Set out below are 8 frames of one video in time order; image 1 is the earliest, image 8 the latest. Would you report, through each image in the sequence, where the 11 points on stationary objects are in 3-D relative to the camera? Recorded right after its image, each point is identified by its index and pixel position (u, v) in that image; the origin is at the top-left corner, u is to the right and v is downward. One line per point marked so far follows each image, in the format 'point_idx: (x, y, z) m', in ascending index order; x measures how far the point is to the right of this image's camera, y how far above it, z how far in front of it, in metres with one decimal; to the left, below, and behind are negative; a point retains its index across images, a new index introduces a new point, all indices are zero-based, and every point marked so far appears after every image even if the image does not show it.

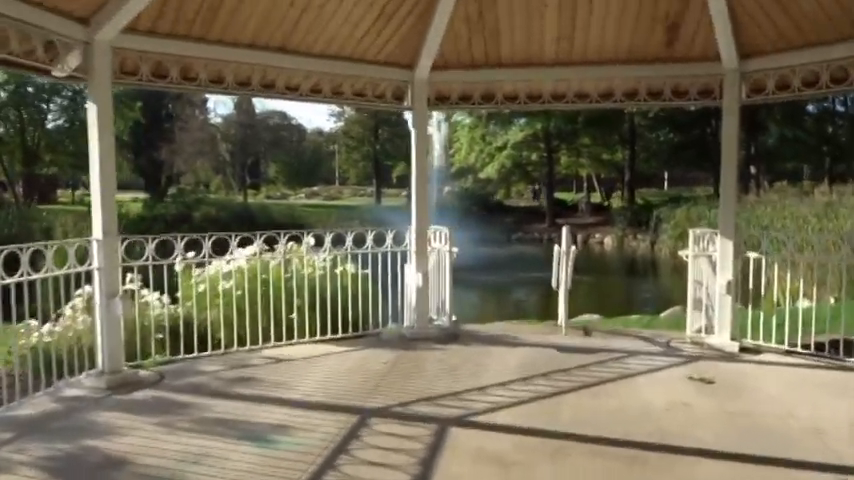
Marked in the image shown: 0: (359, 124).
0: (-1.9, +3.9, +24.6) m
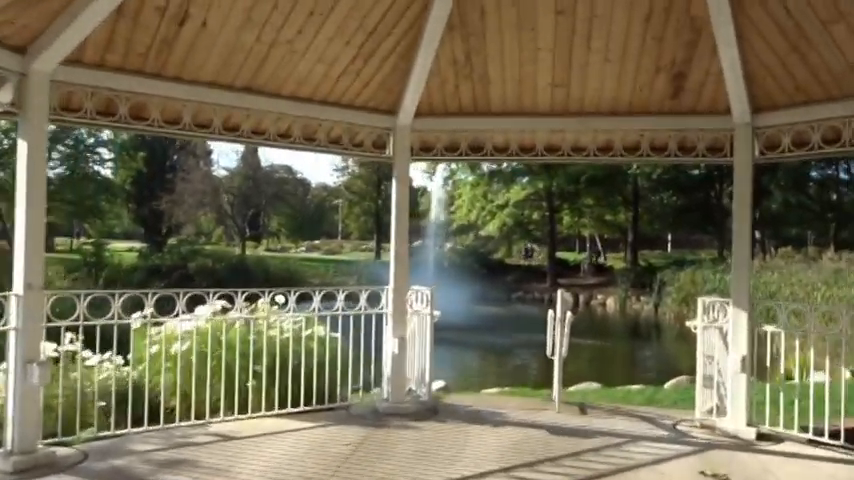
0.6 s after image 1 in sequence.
0: (-1.8, +1.9, +24.4) m
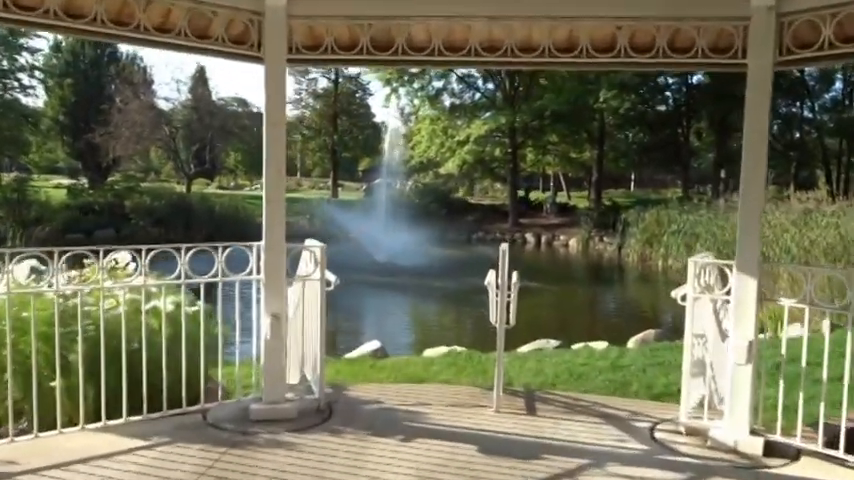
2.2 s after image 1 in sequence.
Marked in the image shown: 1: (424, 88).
0: (-3.3, +4.0, +22.9) m
1: (-0.1, +4.7, +21.1) m
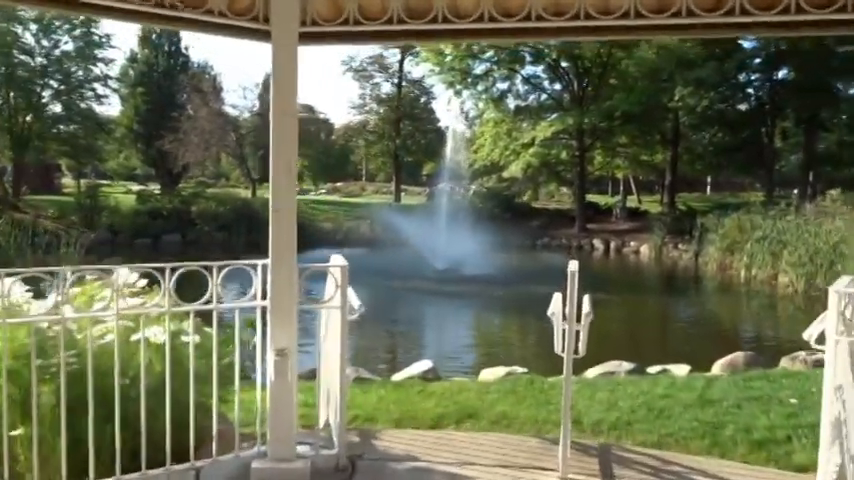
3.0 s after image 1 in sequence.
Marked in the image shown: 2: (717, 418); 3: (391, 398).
0: (-1.2, +3.9, +22.5) m
1: (+1.9, +4.5, +20.5) m
2: (+1.8, -1.1, +4.3) m
3: (-0.3, -1.1, +4.8) m
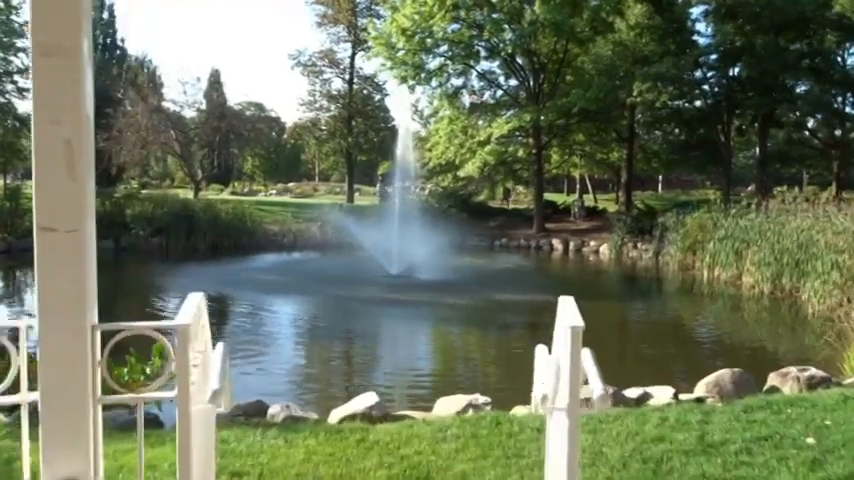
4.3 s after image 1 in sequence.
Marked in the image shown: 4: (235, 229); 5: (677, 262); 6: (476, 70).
0: (-2.8, +3.8, +21.4) m
1: (+0.4, +4.5, +19.6) m
2: (+1.5, -1.2, +3.4) m
3: (-0.6, -1.2, +3.8) m
4: (-5.0, +0.2, +17.7) m
5: (+5.9, -0.5, +15.9) m
6: (+1.4, +4.9, +19.4) m
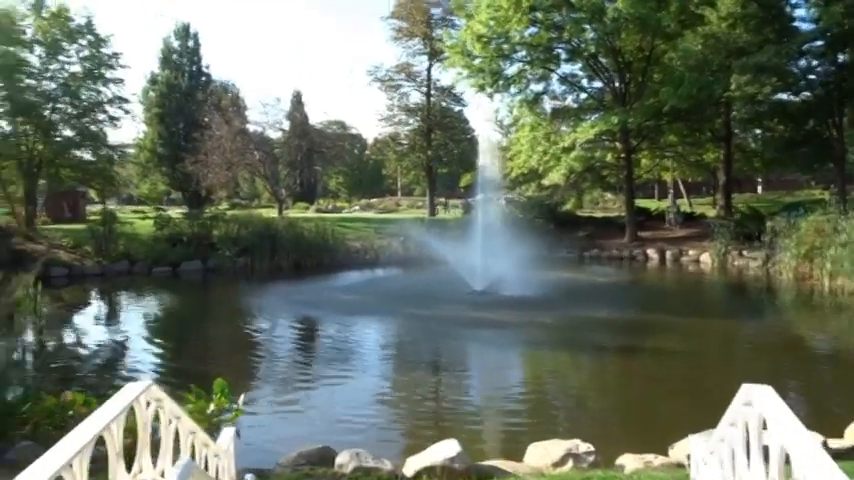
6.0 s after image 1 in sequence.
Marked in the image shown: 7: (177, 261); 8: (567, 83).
0: (-0.3, +3.3, +21.0) m
1: (+2.7, +4.1, +18.8) m
2: (+1.9, -1.2, +2.5) m
3: (-0.2, -1.3, +3.1) m
4: (-2.9, -0.2, +17.5) m
5: (+7.8, -0.7, +14.3) m
6: (+3.6, +4.6, +18.5) m
7: (-6.2, -0.5, +16.8) m
8: (+3.9, +4.3, +18.7) m
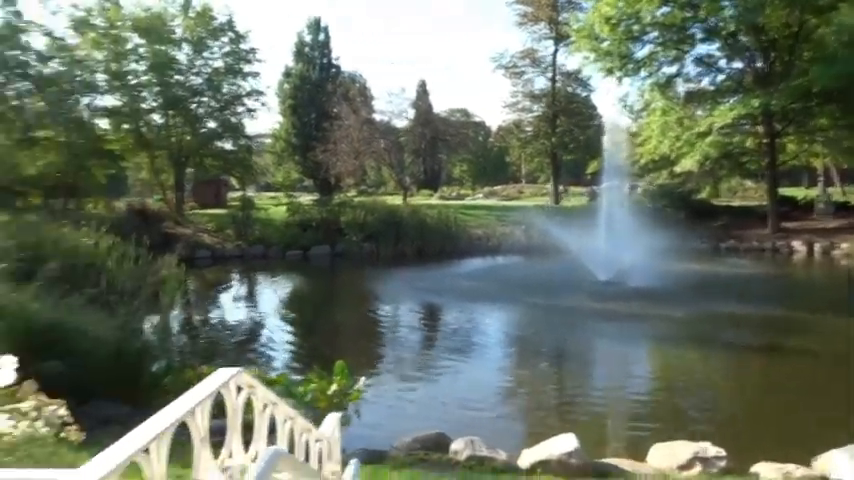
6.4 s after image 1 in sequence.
0: (+3.5, +3.7, +20.5) m
1: (+6.0, +4.4, +17.8) m
2: (+2.2, -1.2, +2.1) m
3: (+0.3, -1.3, +3.0) m
4: (+0.3, +0.1, +17.7) m
5: (+10.2, -0.5, +12.6) m
6: (+6.9, +4.8, +17.4) m
7: (-3.1, -0.2, +17.6) m
8: (+7.2, +4.6, +17.6) m
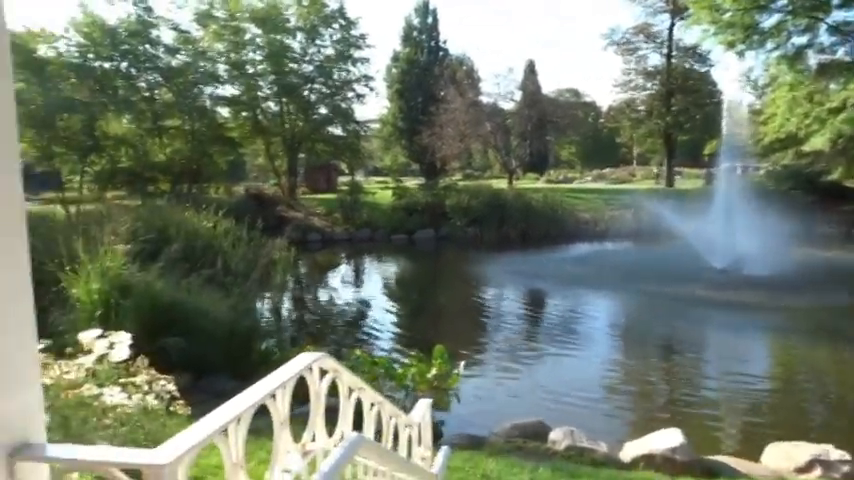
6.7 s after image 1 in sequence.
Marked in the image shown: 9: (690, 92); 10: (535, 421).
0: (+6.7, +4.1, +19.6) m
1: (+8.7, +4.8, +16.5) m
2: (+2.5, -1.2, +1.7) m
3: (+0.7, -1.2, +2.9) m
4: (+3.0, +0.5, +17.4) m
5: (+12.0, -0.3, +10.9) m
6: (+9.5, +5.2, +15.9) m
7: (-0.4, +0.3, +17.8) m
8: (+9.8, +4.9, +16.1) m
9: (+7.5, +4.2, +19.2) m
10: (+0.7, -1.2, +4.6) m
